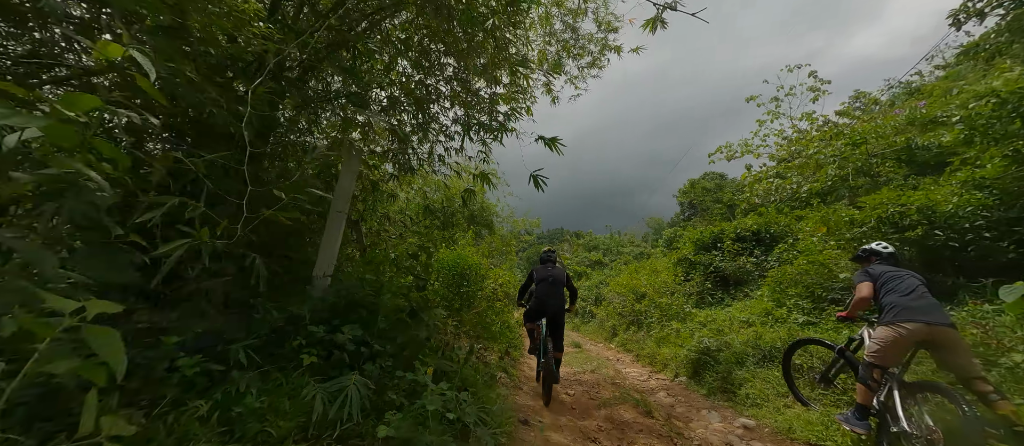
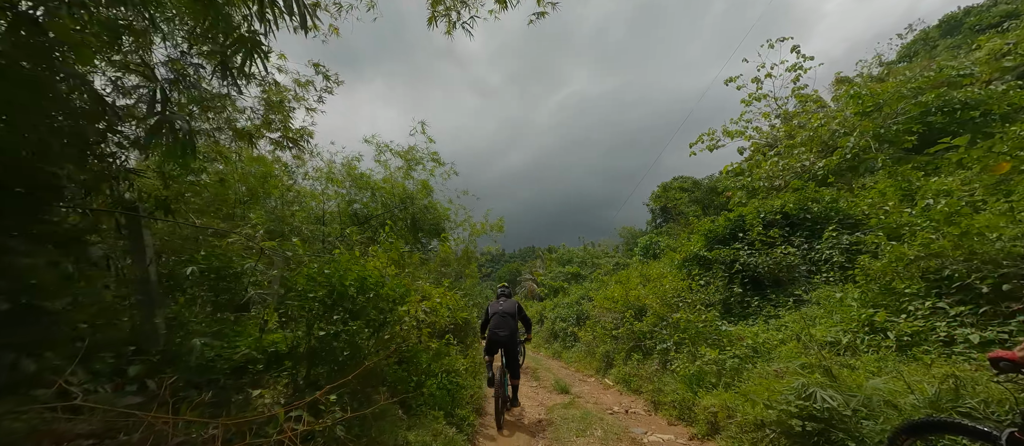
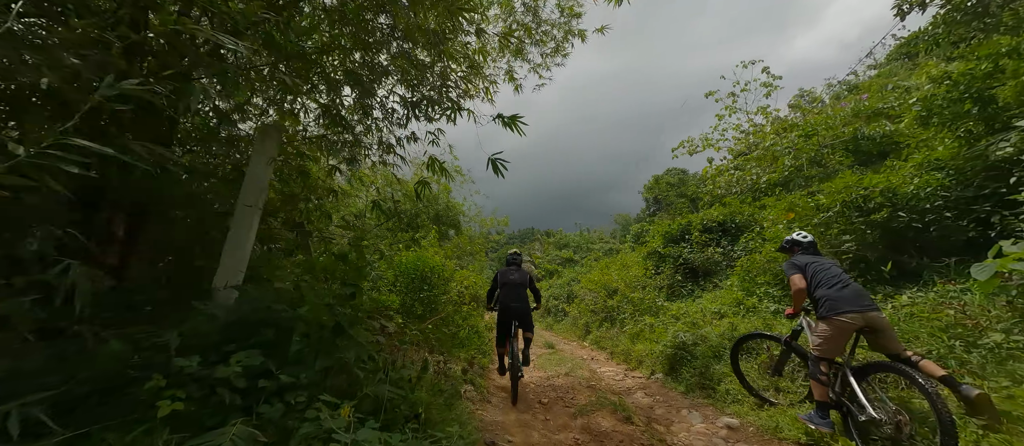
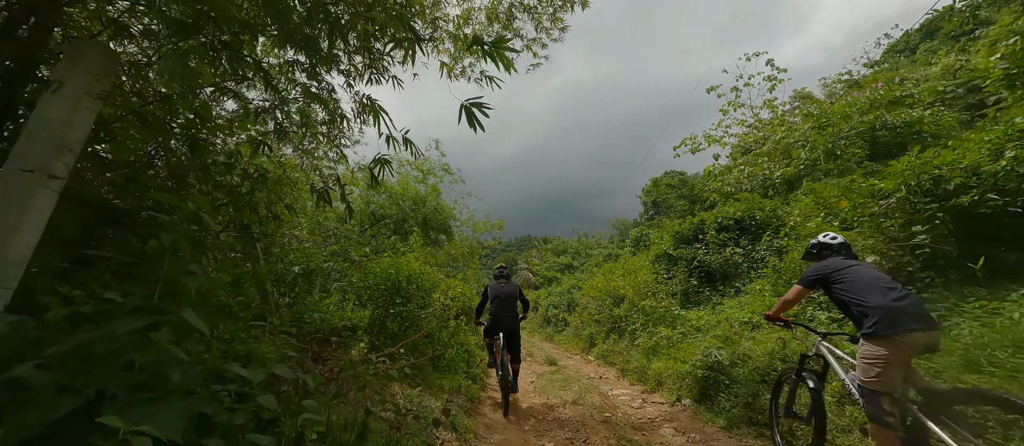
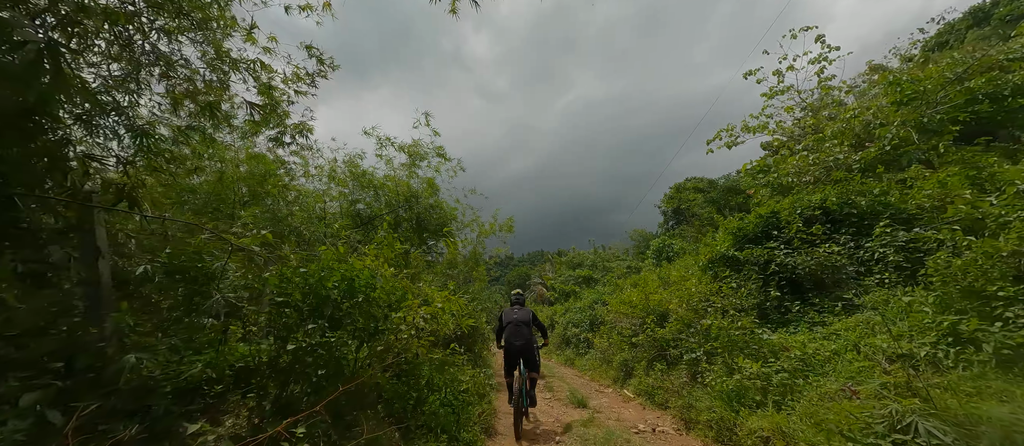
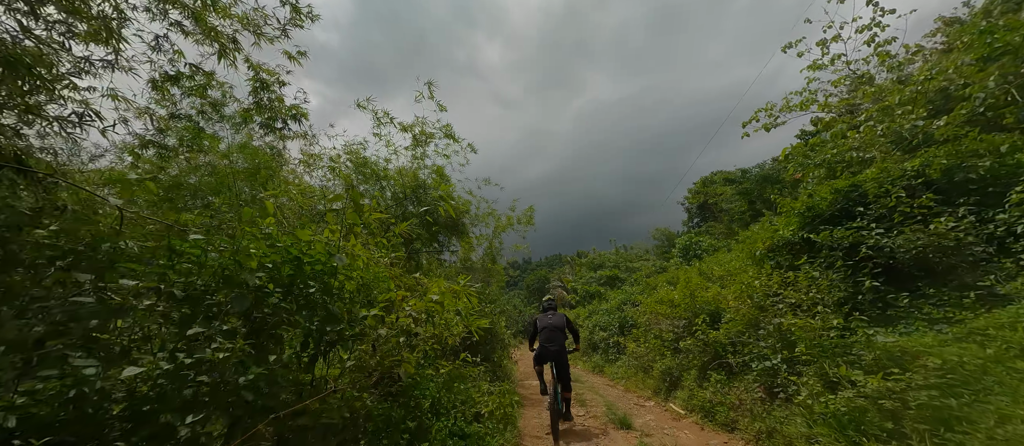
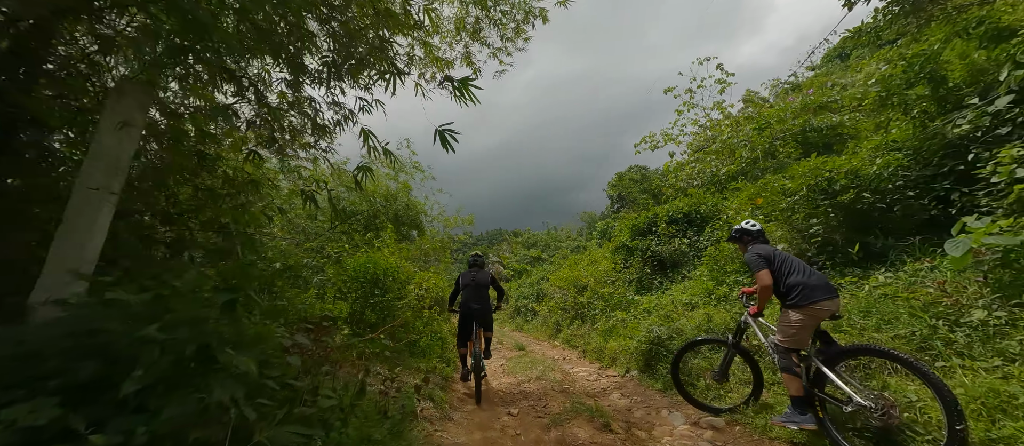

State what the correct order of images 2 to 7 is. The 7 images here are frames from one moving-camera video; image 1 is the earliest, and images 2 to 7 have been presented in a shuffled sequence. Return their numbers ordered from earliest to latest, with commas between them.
3, 7, 4, 2, 5, 6
